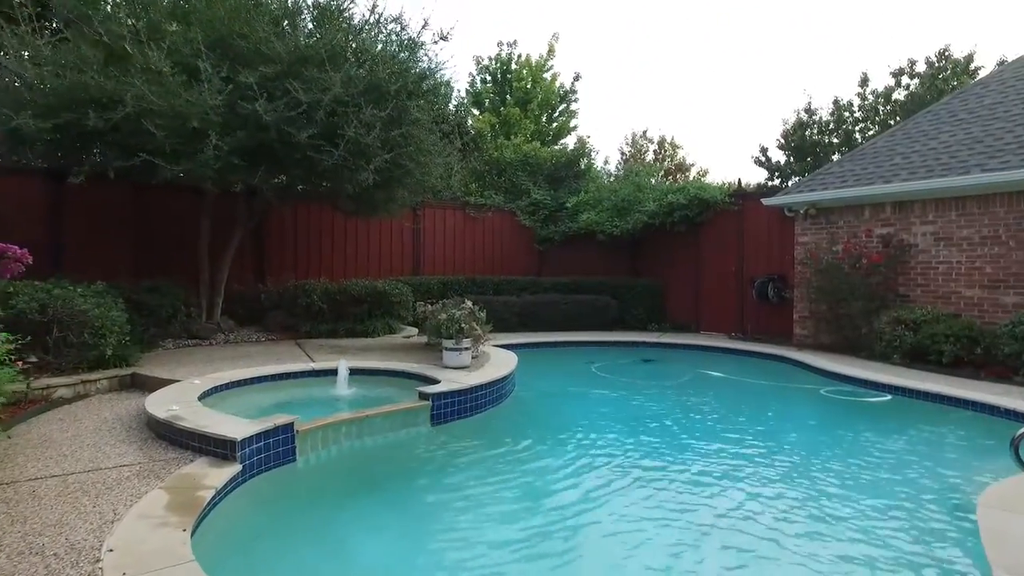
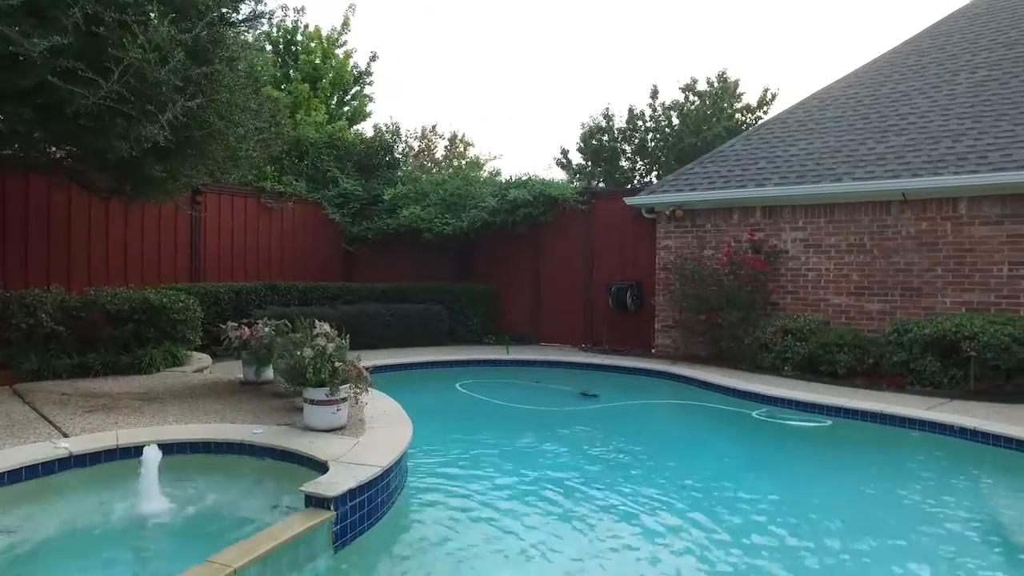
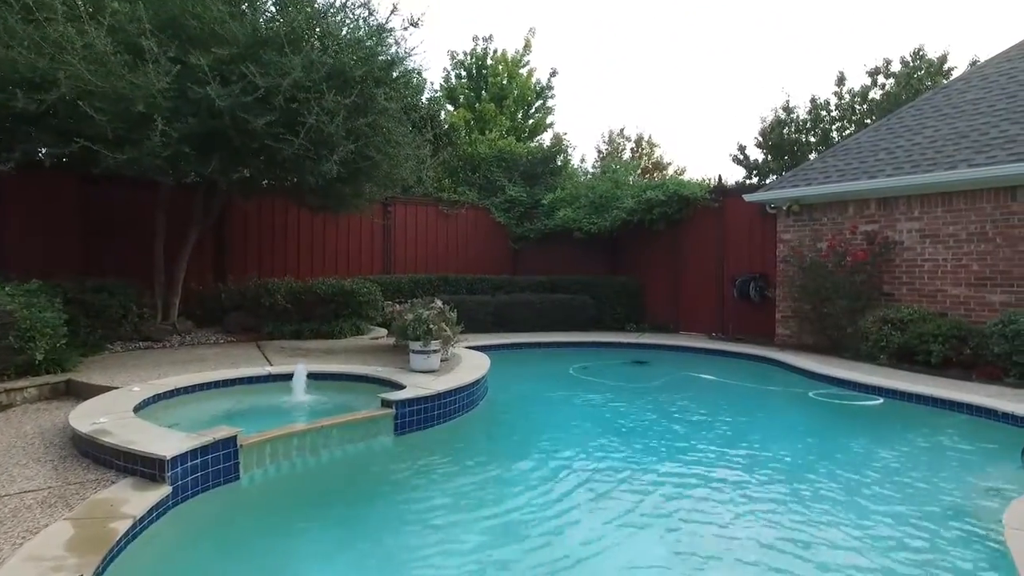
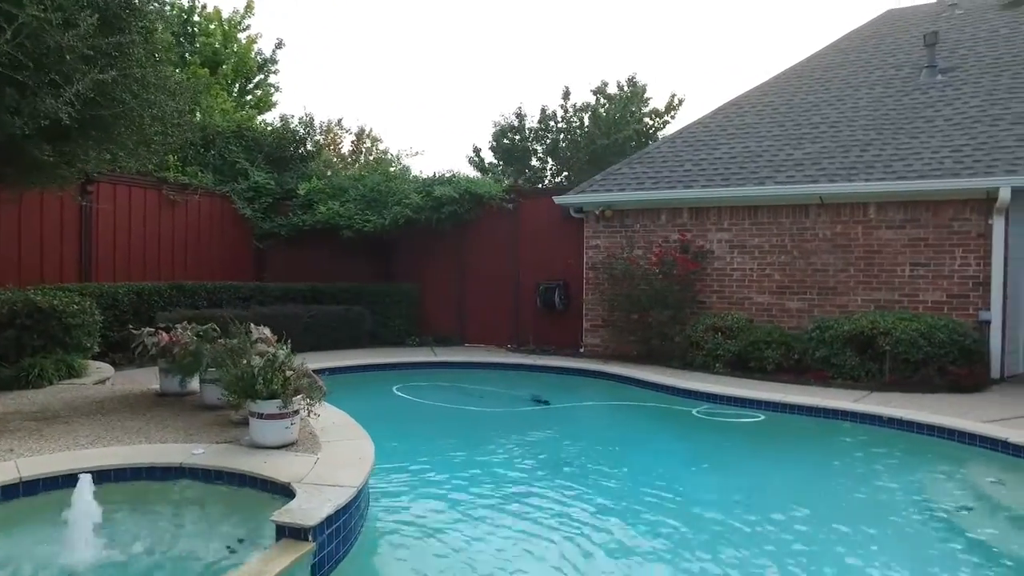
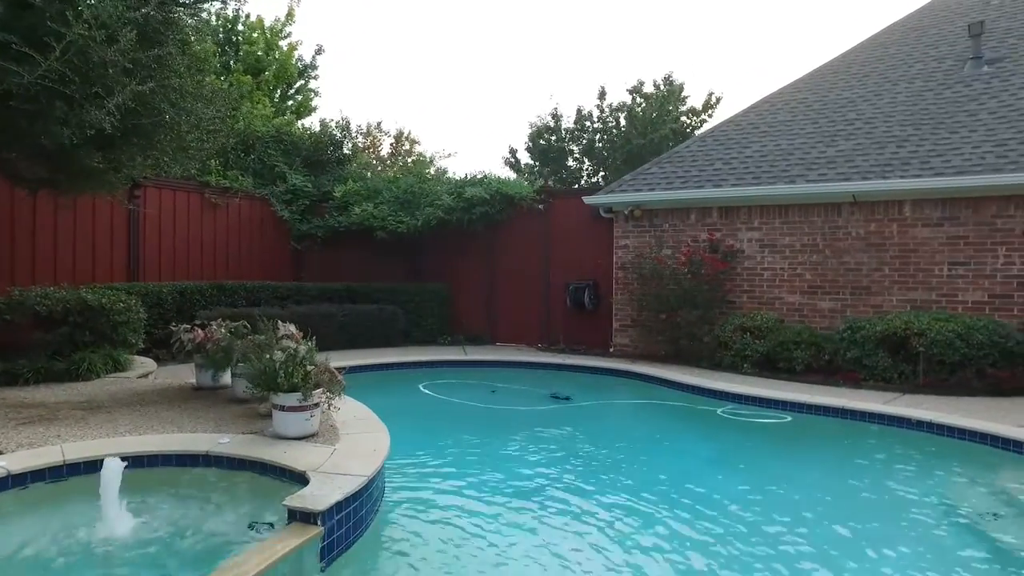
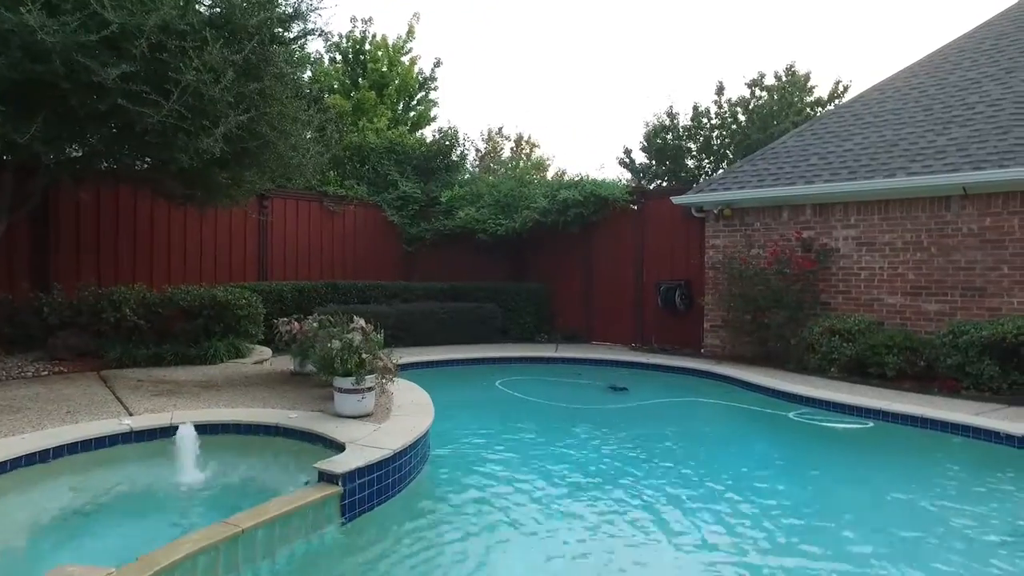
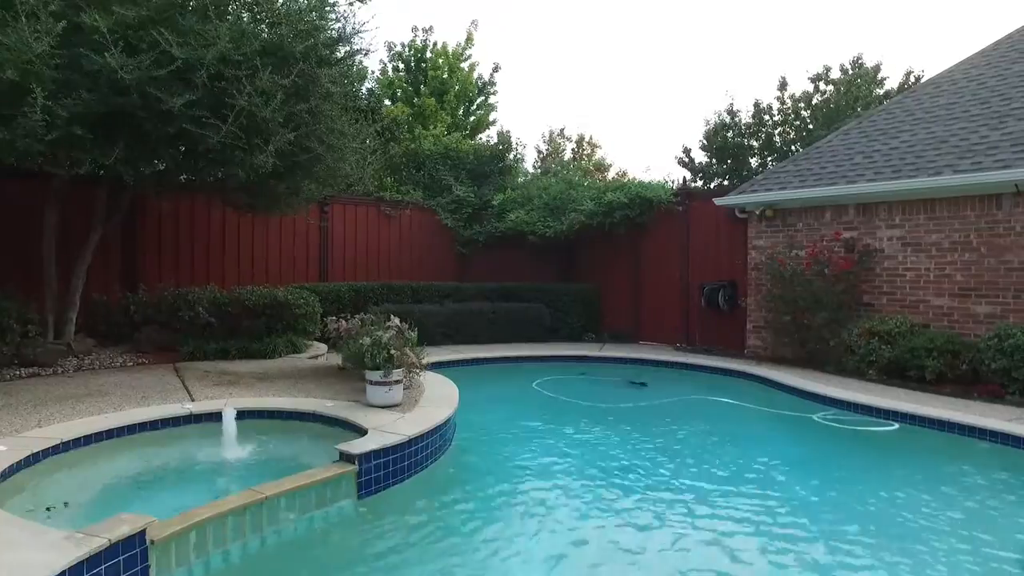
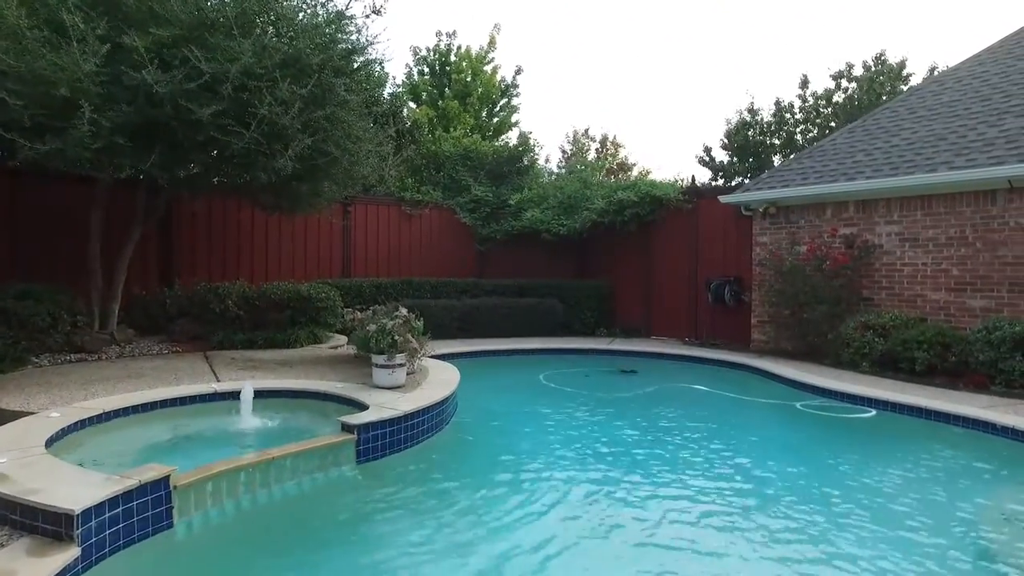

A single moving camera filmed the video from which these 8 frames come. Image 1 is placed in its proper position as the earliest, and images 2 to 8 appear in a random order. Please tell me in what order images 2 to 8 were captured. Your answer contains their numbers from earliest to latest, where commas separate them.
3, 8, 7, 6, 2, 5, 4
